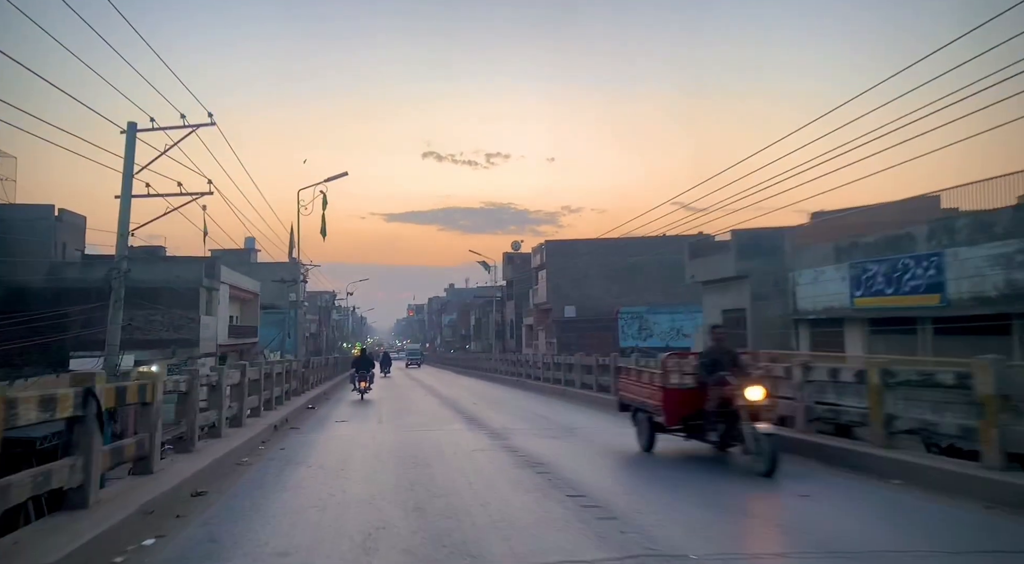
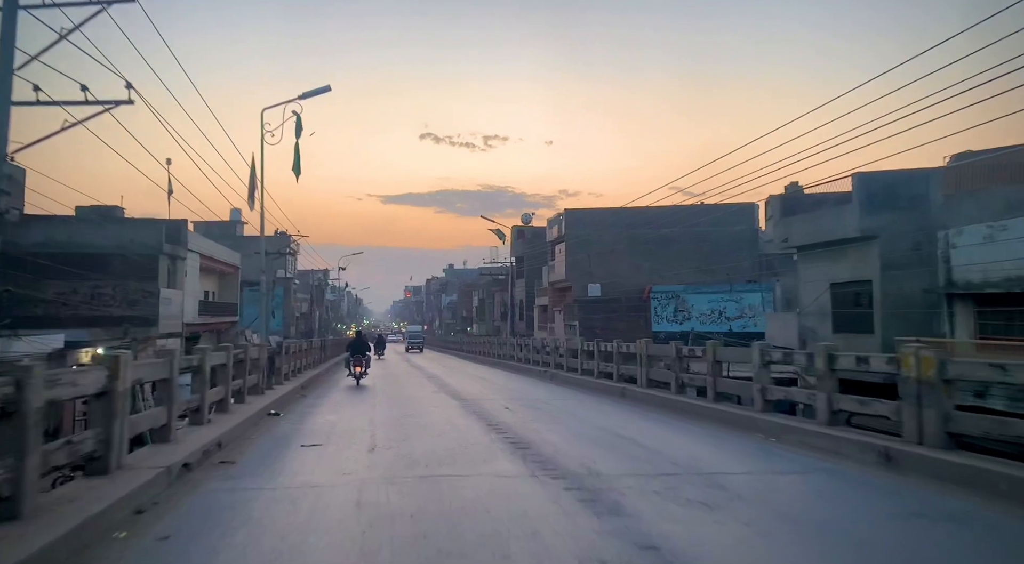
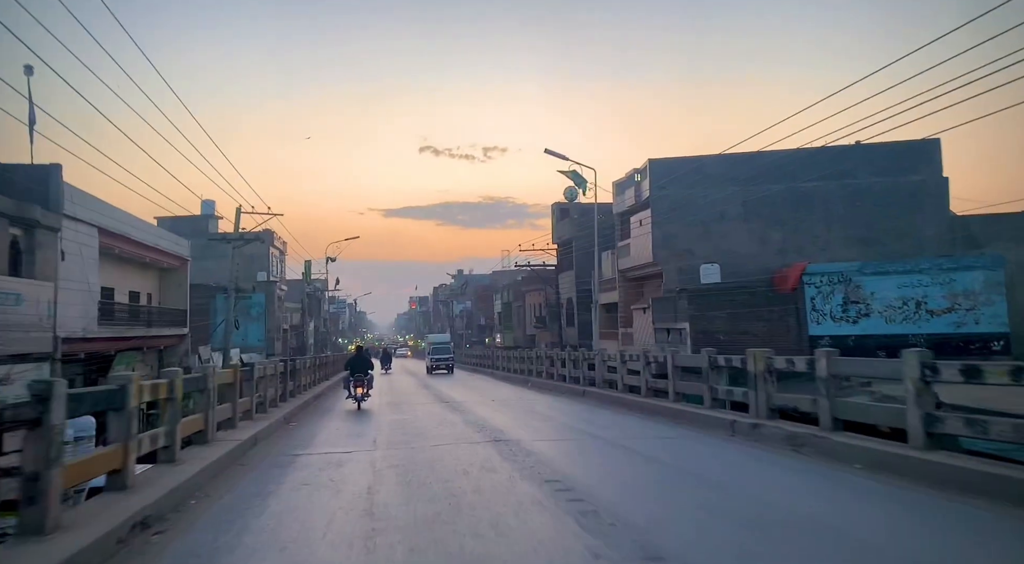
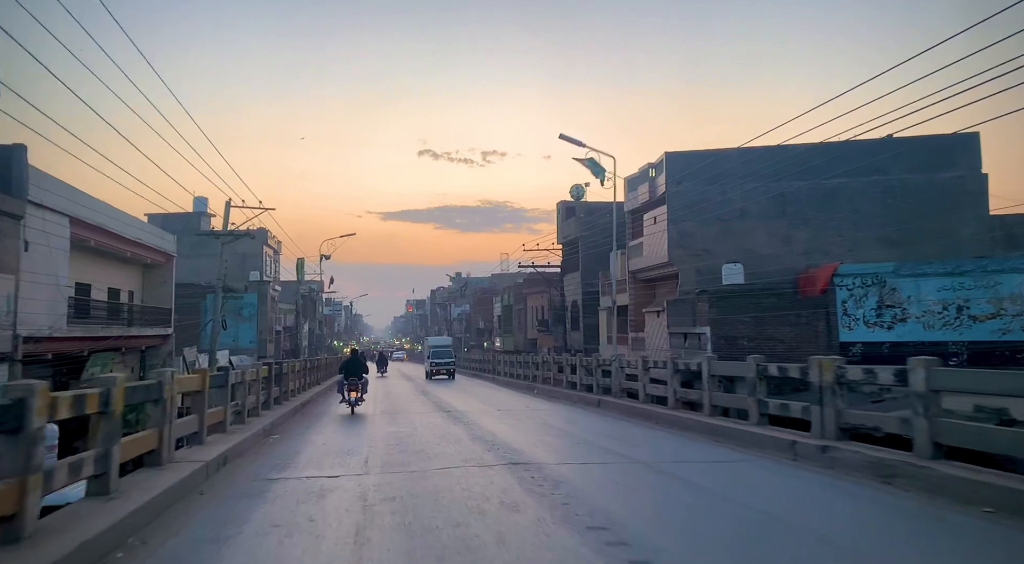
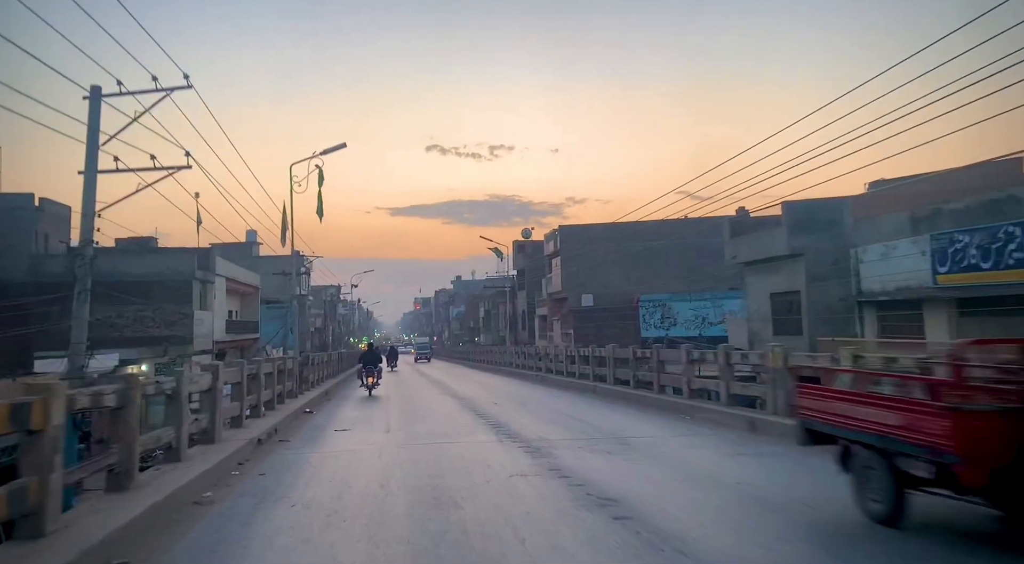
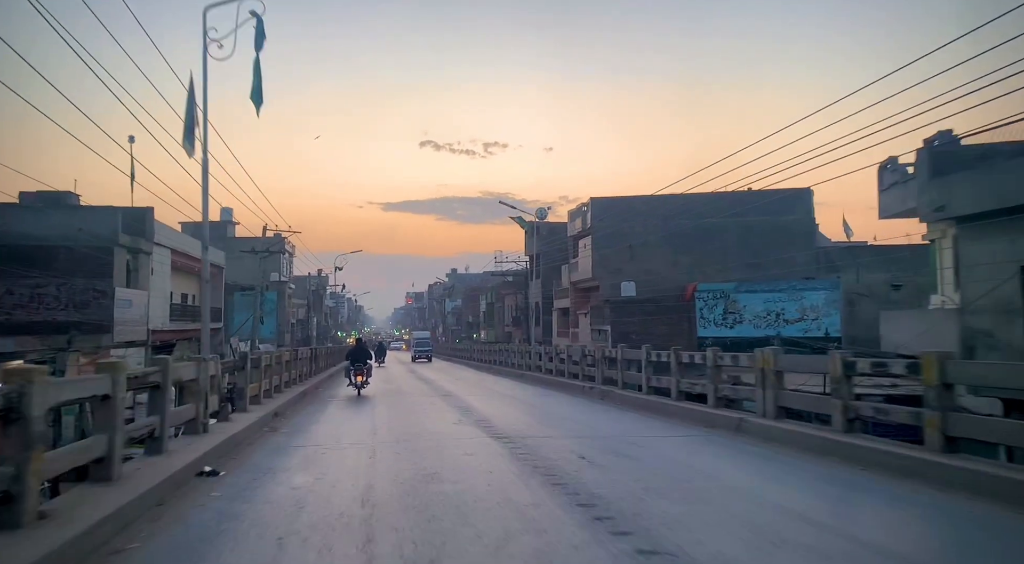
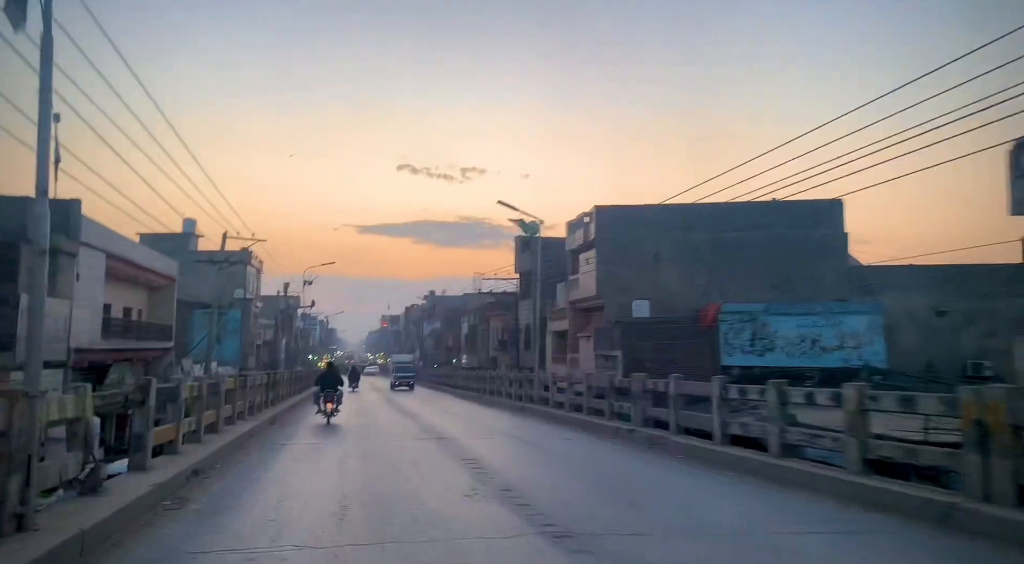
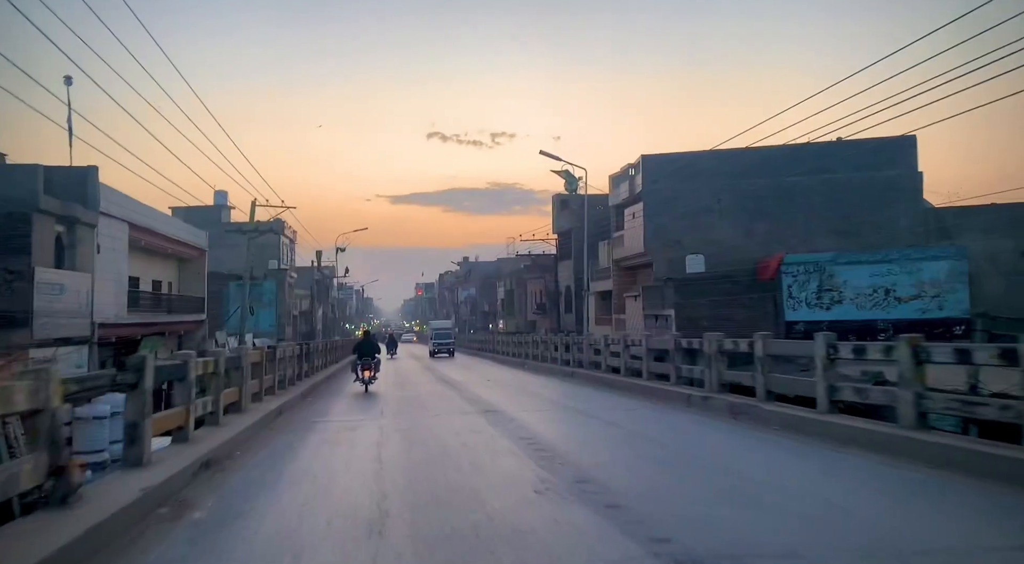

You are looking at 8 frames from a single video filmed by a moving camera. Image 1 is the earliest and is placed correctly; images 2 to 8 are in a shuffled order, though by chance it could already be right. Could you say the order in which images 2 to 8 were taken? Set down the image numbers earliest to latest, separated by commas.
5, 2, 6, 7, 8, 3, 4
